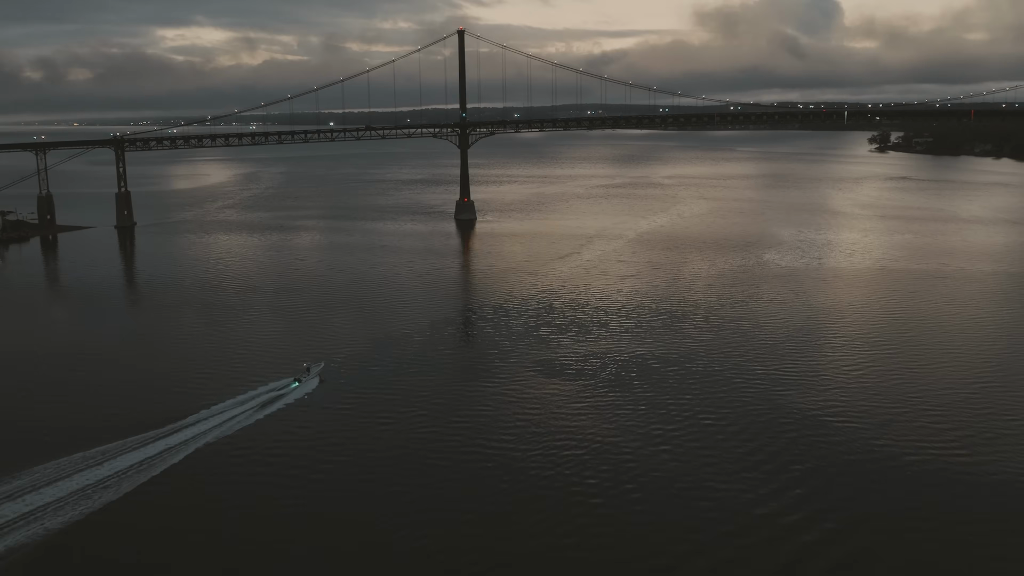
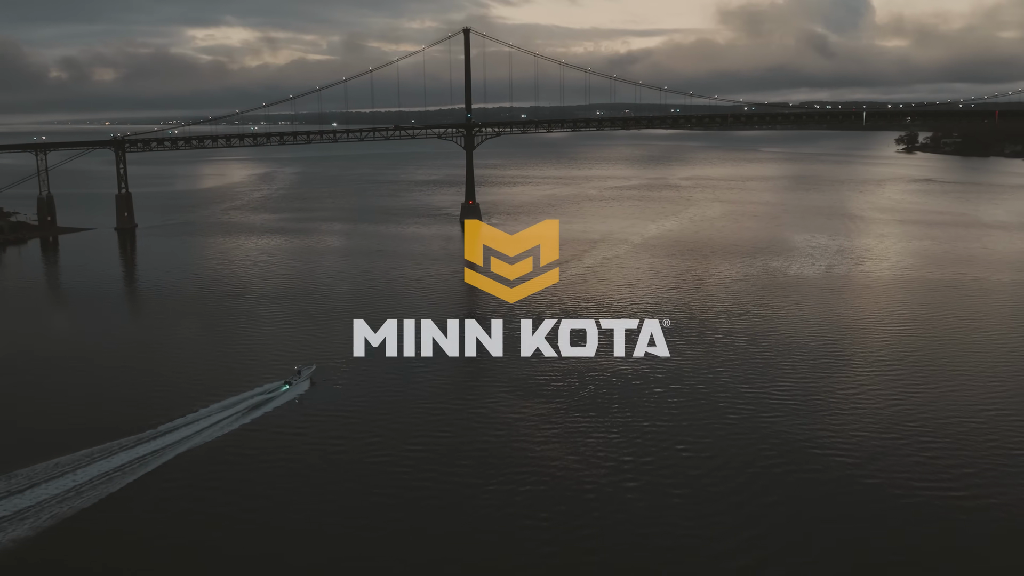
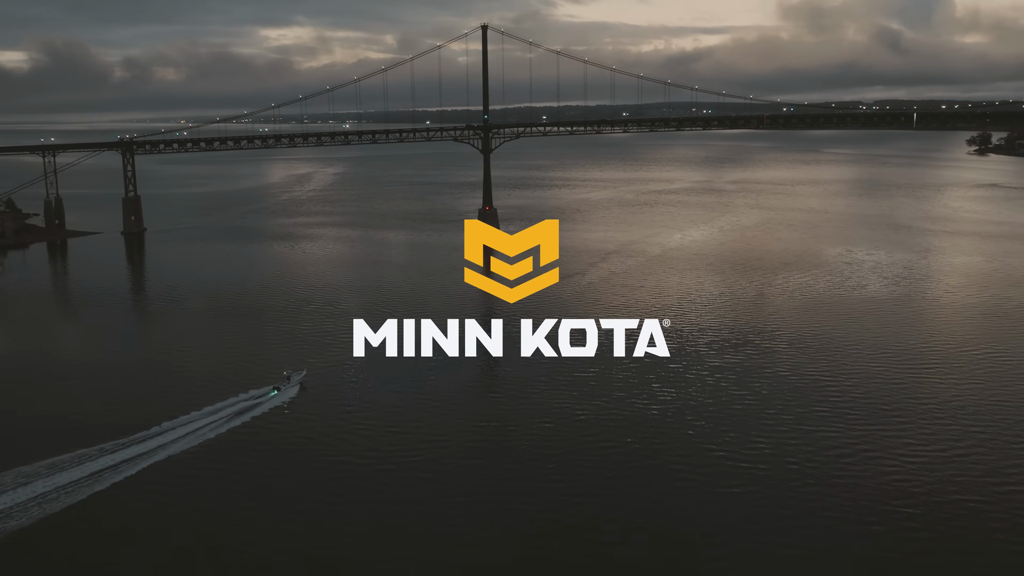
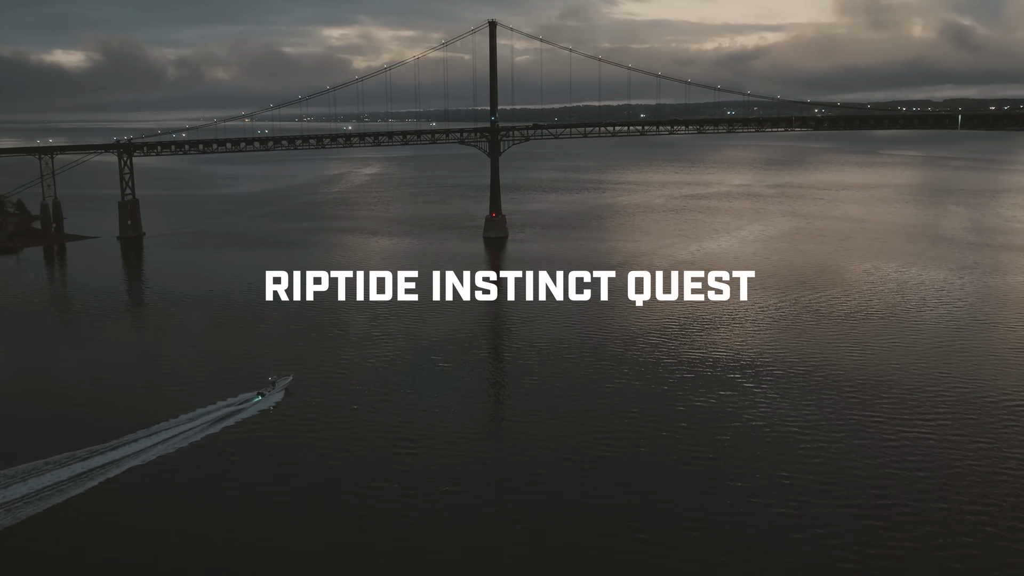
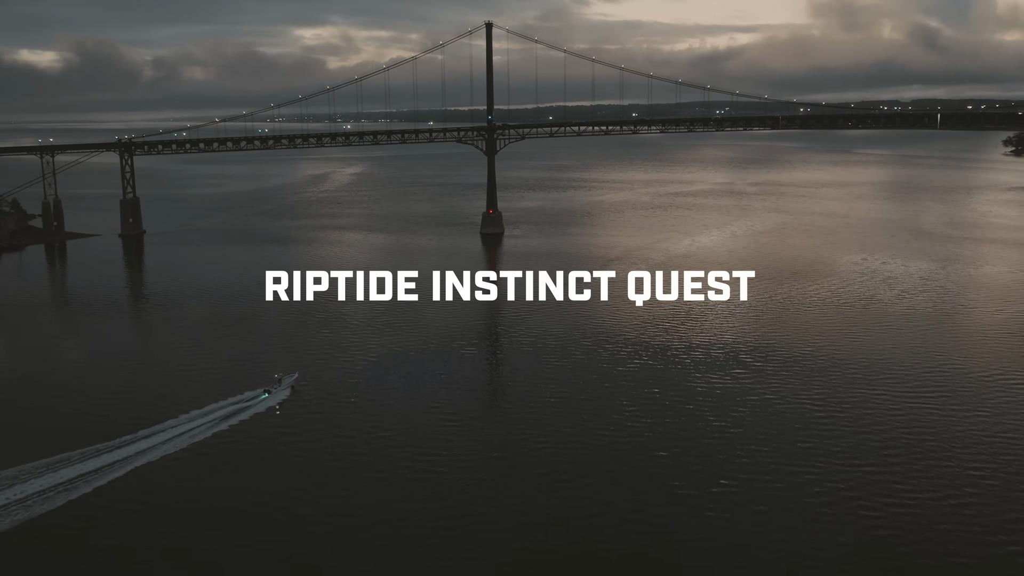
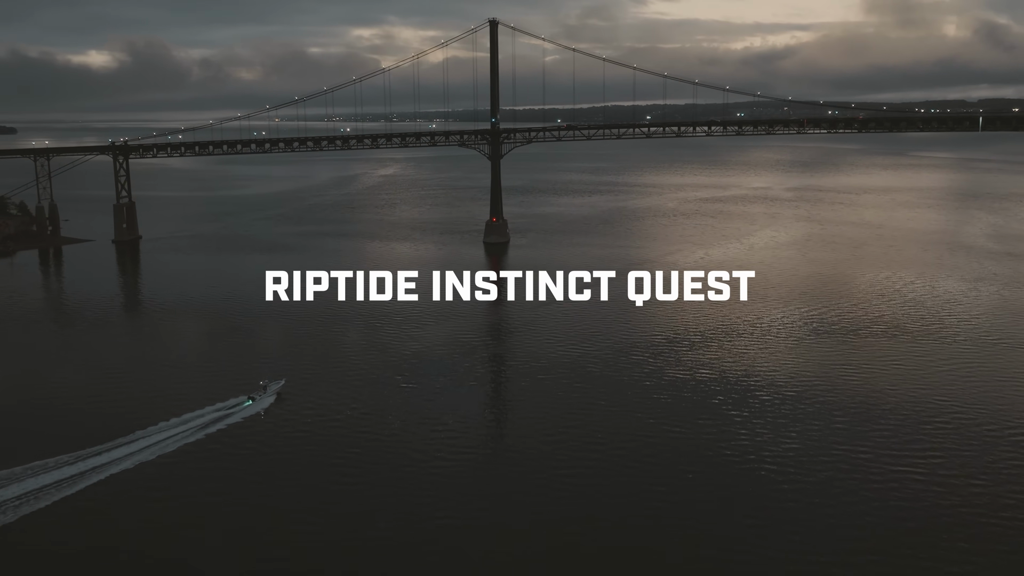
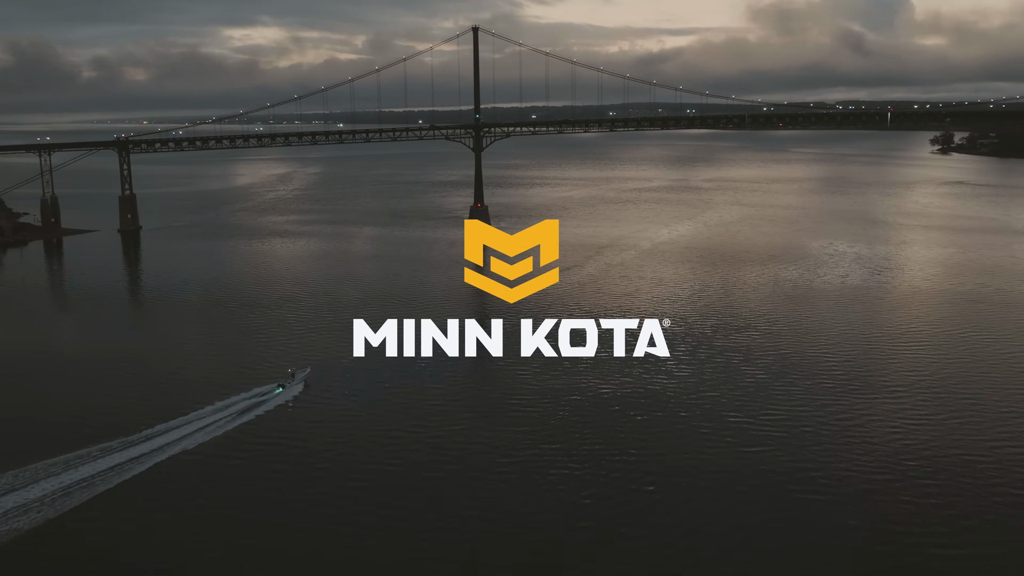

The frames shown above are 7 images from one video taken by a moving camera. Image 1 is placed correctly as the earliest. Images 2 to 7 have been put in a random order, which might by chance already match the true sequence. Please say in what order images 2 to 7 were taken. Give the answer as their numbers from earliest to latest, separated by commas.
2, 7, 3, 5, 4, 6
